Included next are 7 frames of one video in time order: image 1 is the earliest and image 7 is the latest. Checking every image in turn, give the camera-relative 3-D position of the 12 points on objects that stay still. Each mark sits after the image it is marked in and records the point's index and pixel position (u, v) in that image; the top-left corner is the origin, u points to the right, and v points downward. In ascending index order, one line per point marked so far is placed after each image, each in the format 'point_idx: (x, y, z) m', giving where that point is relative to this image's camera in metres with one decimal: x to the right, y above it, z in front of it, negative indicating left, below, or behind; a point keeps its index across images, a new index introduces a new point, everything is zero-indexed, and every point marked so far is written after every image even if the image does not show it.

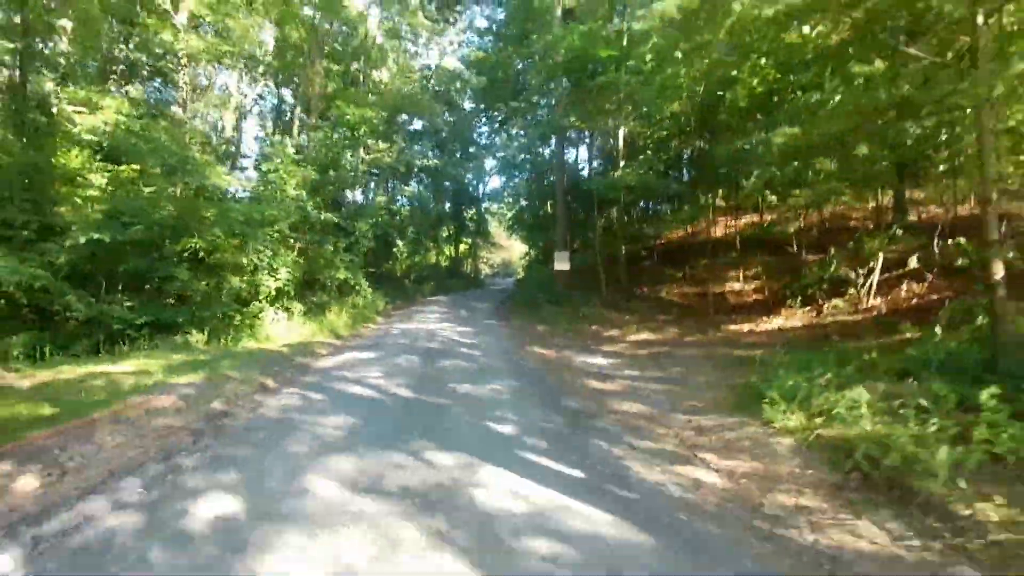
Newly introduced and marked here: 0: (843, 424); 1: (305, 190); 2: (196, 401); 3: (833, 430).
0: (+2.9, -1.1, +4.8) m
1: (-6.1, +2.9, +16.4) m
2: (-3.7, -1.3, +6.4) m
3: (+2.8, -1.2, +4.8) m
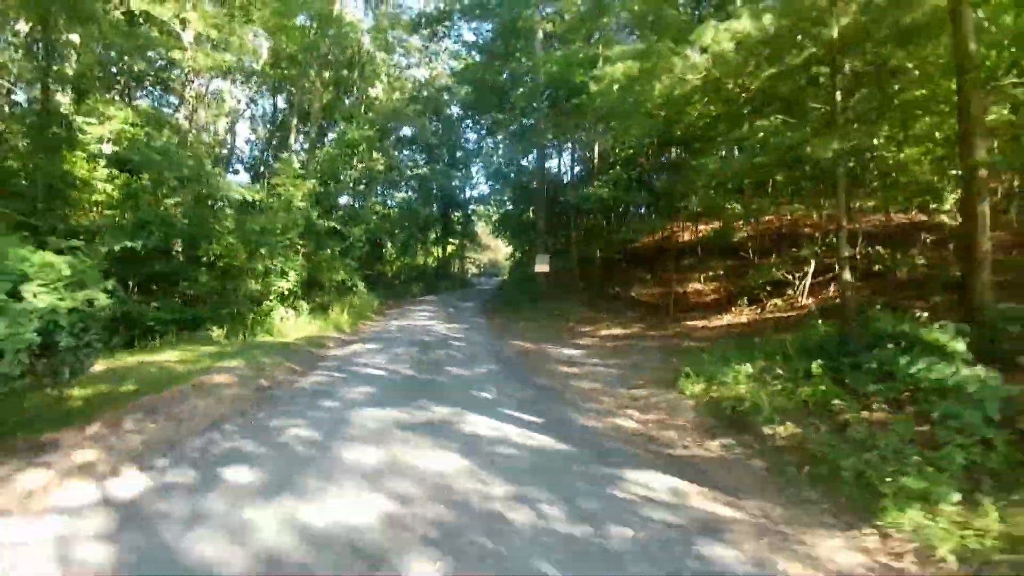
0: (+2.6, -1.2, +6.7) m
1: (-6.6, +2.9, +18.2) m
2: (-4.0, -1.4, +8.2) m
3: (+2.5, -1.2, +6.7) m
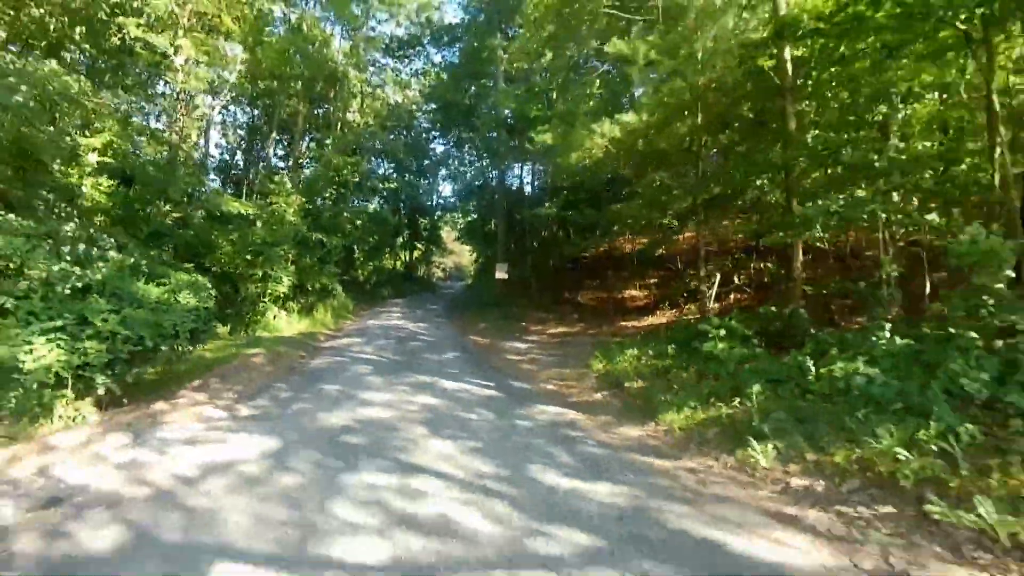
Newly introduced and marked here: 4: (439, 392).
0: (+1.8, -1.3, +9.9) m
1: (-8.0, +2.8, +20.8) m
2: (-4.8, -1.5, +11.0) m
3: (+1.8, -1.4, +9.9) m
4: (-1.0, -1.5, +8.0) m
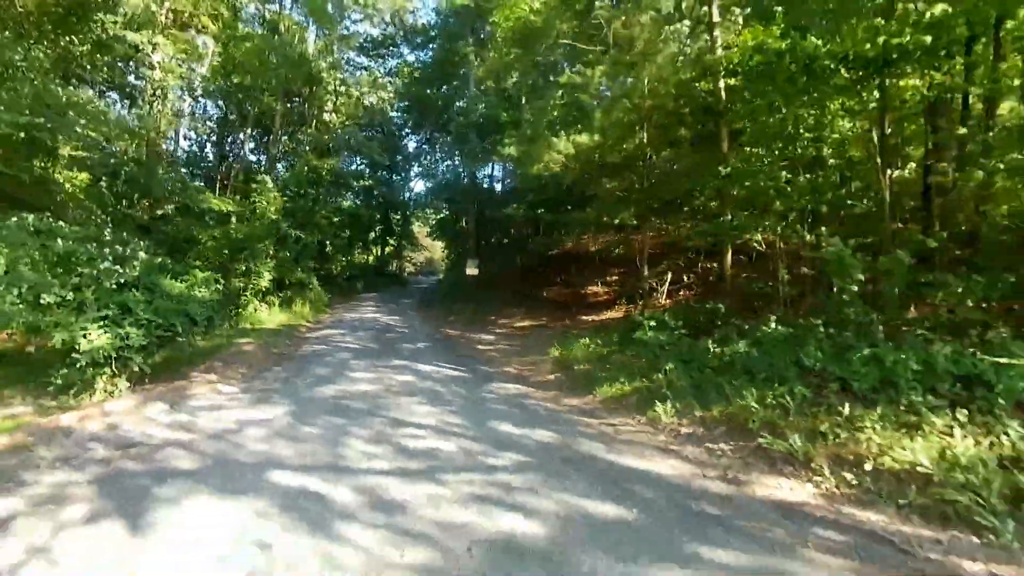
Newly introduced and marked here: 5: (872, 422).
0: (+1.2, -1.3, +11.5) m
1: (-9.2, +3.0, +21.8) m
2: (-5.5, -1.3, +12.2) m
3: (+1.1, -1.3, +11.5) m
4: (-1.6, -1.5, +9.4) m
5: (+3.1, -1.2, +4.9) m
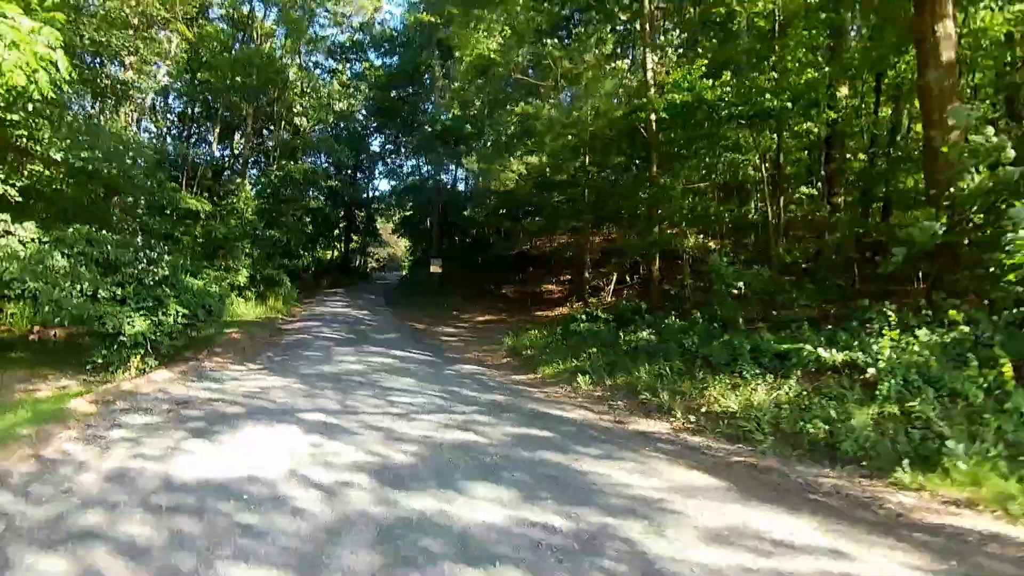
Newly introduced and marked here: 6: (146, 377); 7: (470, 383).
0: (+0.2, -1.3, +13.6) m
1: (-10.9, +3.2, +23.2) m
2: (-6.6, -1.3, +13.9) m
3: (+0.1, -1.3, +13.6) m
4: (-2.5, -1.4, +11.4) m
5: (+2.6, -1.2, +7.2) m
6: (-5.7, -1.4, +8.6) m
7: (-0.7, -1.5, +8.8) m
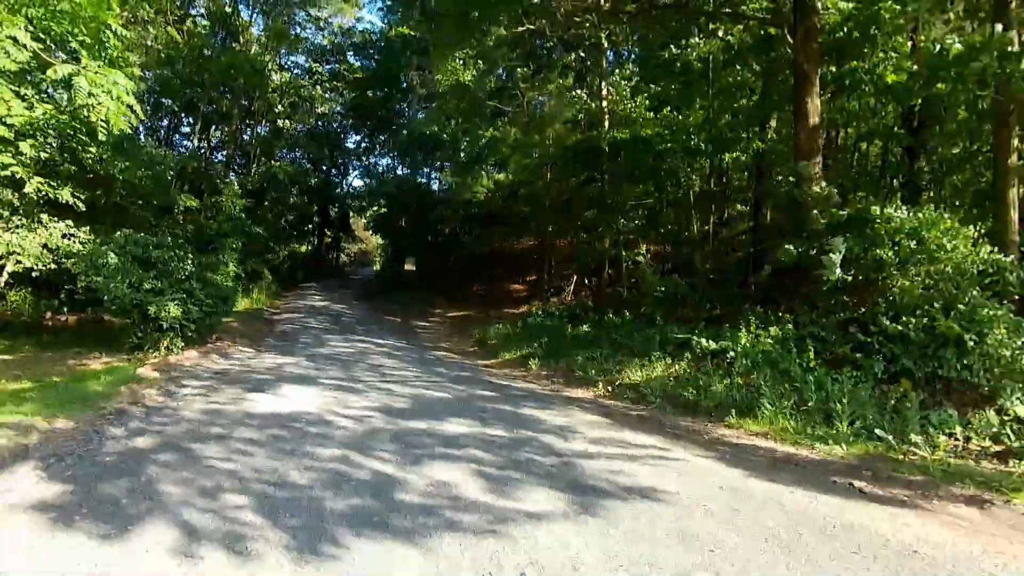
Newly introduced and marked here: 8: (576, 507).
0: (-0.8, -1.3, +15.9) m
1: (-12.2, +3.5, +24.8) m
2: (-7.5, -1.1, +15.7) m
3: (-0.9, -1.3, +15.8) m
4: (-3.3, -1.4, +13.5) m
5: (+2.0, -1.3, +9.5) m
6: (-6.3, -1.3, +10.5) m
7: (-1.4, -1.5, +11.0) m
8: (+0.4, -1.6, +4.0) m
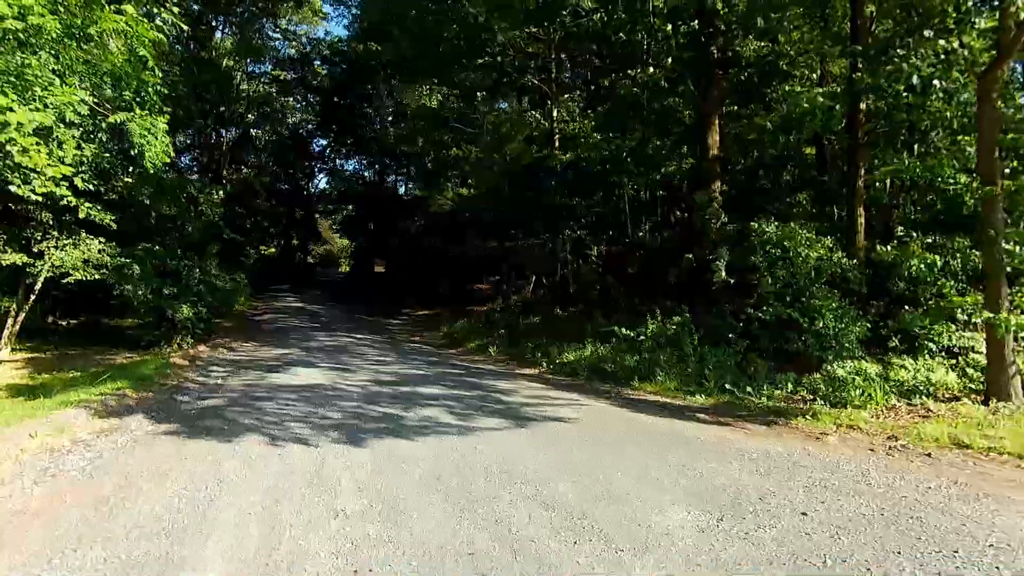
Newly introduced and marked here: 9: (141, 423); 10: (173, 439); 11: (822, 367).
0: (-2.0, -1.3, +18.1) m
1: (-14.0, +3.4, +26.3) m
2: (-8.7, -1.2, +17.6) m
3: (-2.0, -1.3, +18.1) m
4: (-4.3, -1.4, +15.6) m
5: (+1.2, -1.3, +12.0) m
6: (-7.2, -1.4, +12.5) m
7: (-2.3, -1.5, +13.3) m
8: (0.0, -1.6, +6.4) m
9: (-4.3, -1.6, +6.4) m
10: (-3.6, -1.6, +5.8) m
11: (+5.2, -1.3, +9.3) m
